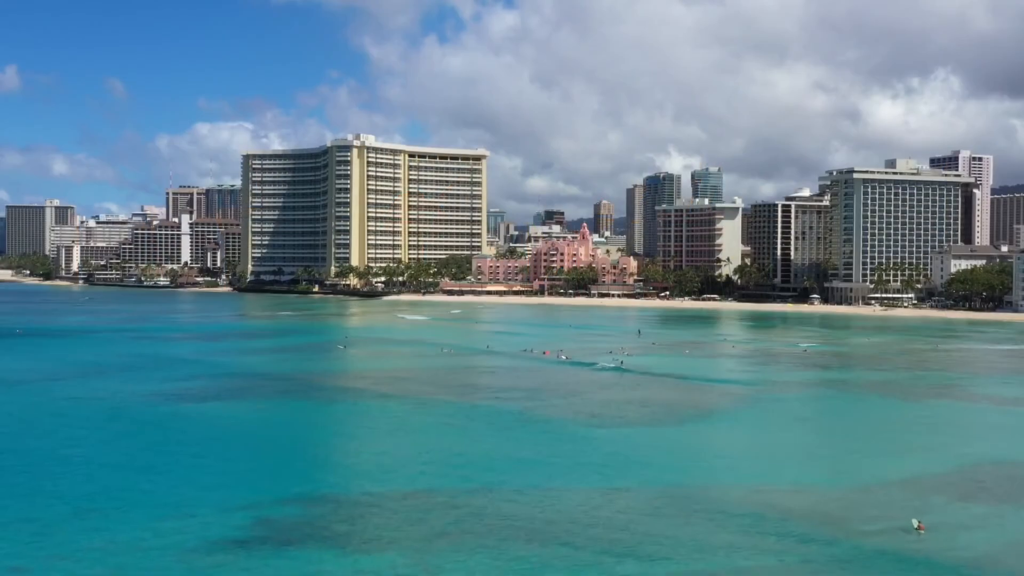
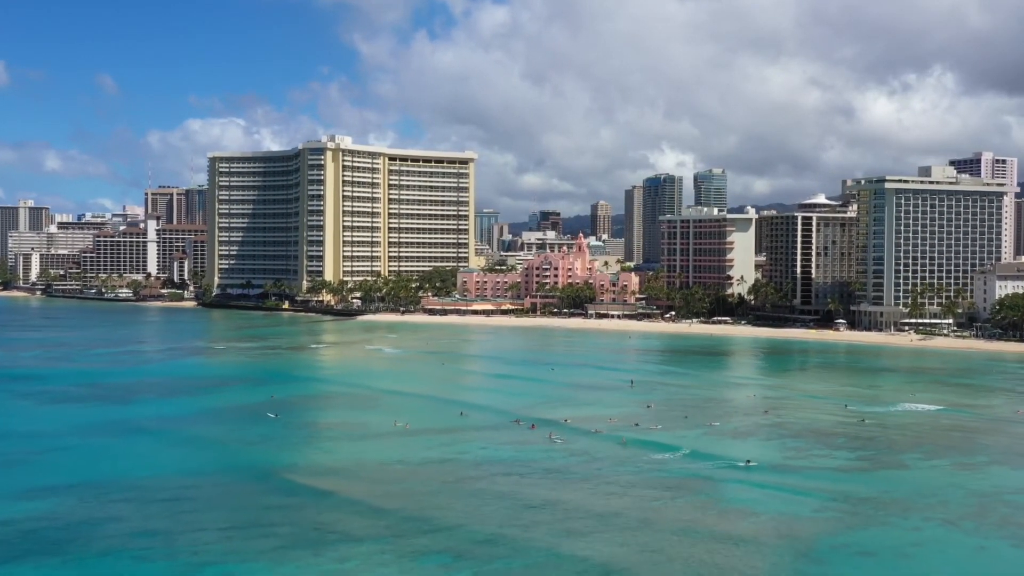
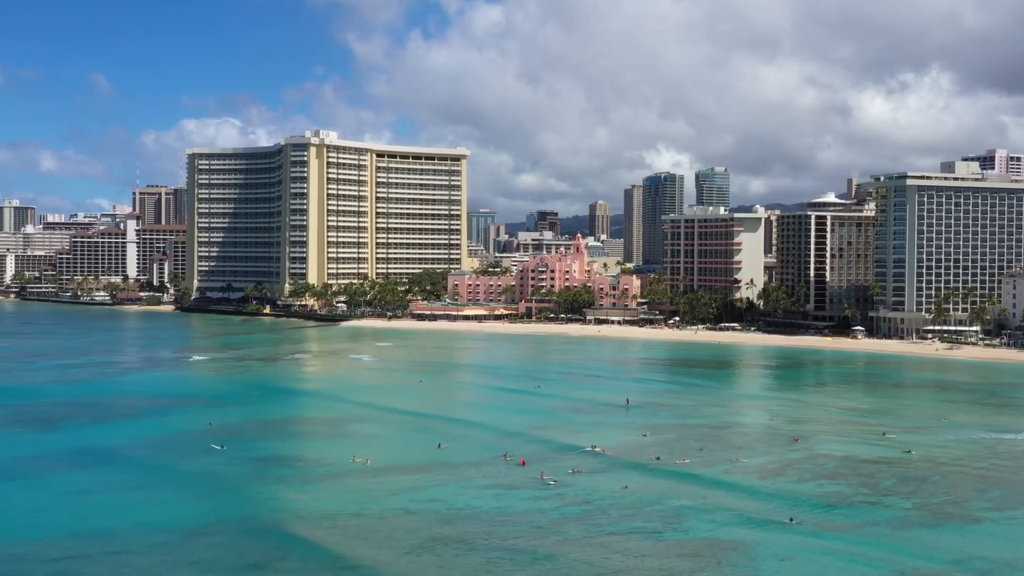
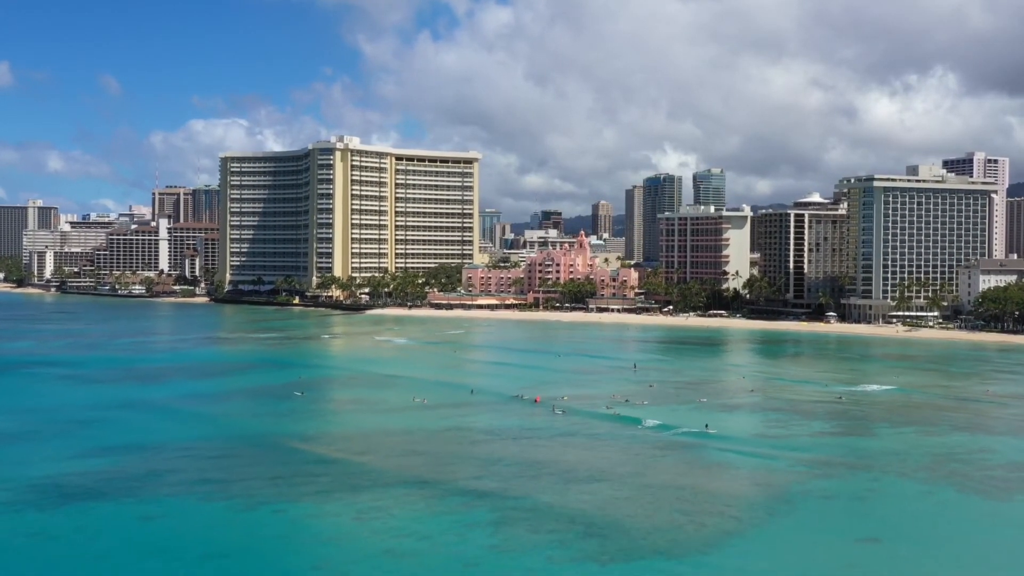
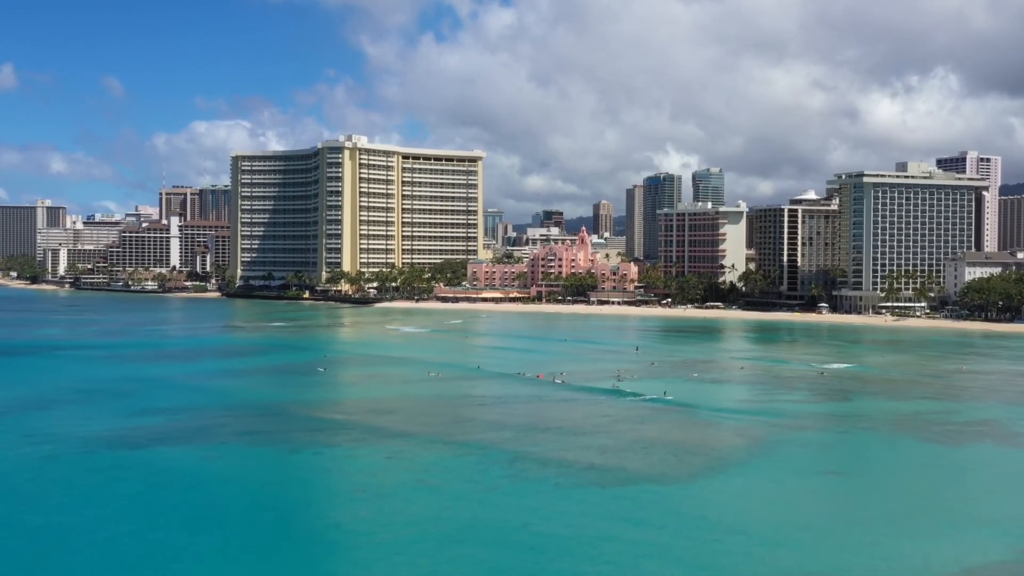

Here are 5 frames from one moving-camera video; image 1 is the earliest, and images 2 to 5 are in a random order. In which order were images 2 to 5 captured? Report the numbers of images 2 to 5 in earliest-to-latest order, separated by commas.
5, 4, 2, 3
